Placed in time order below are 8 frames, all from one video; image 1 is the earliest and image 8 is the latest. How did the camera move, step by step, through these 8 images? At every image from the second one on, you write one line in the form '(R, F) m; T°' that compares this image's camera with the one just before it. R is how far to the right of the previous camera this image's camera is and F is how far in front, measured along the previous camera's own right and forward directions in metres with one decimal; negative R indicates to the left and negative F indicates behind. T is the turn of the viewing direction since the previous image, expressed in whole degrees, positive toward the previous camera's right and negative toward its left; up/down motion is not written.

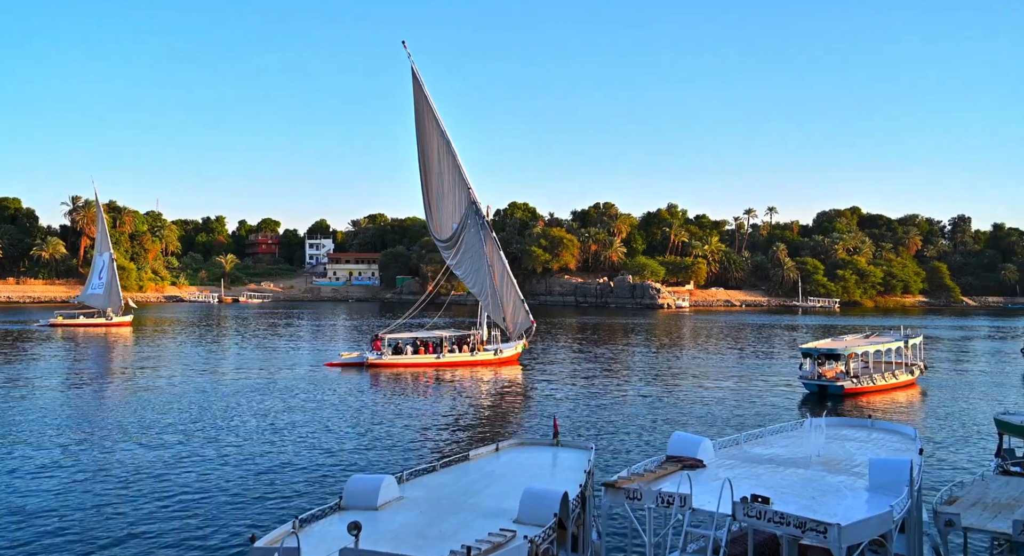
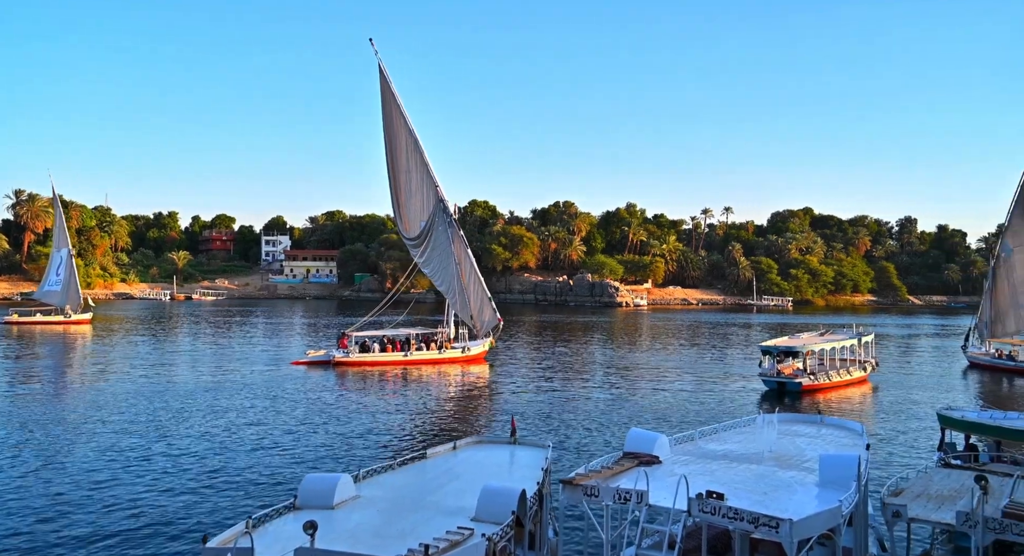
(+0.2, -0.4) m; +2°
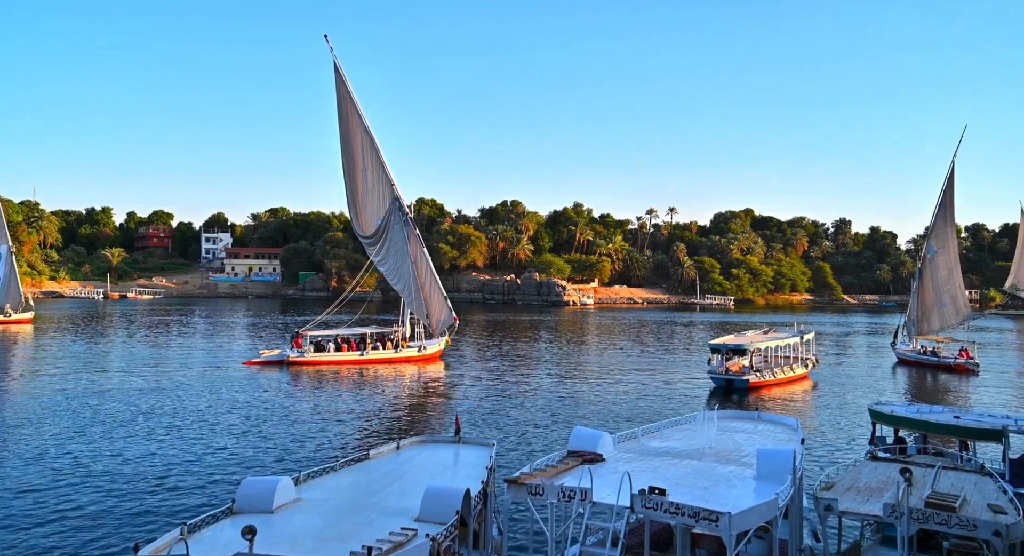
(+0.3, -0.4) m; +3°
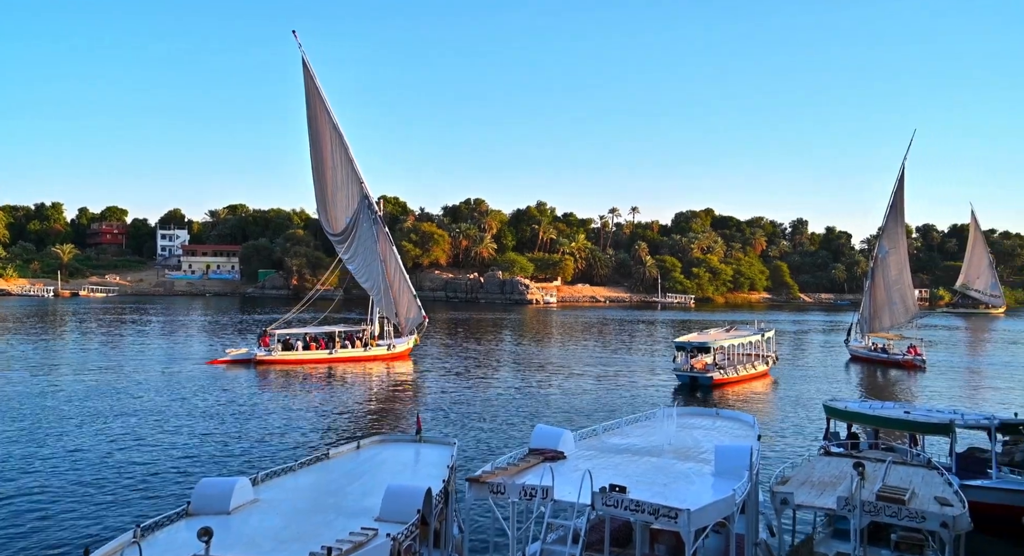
(+0.2, -0.2) m; +2°
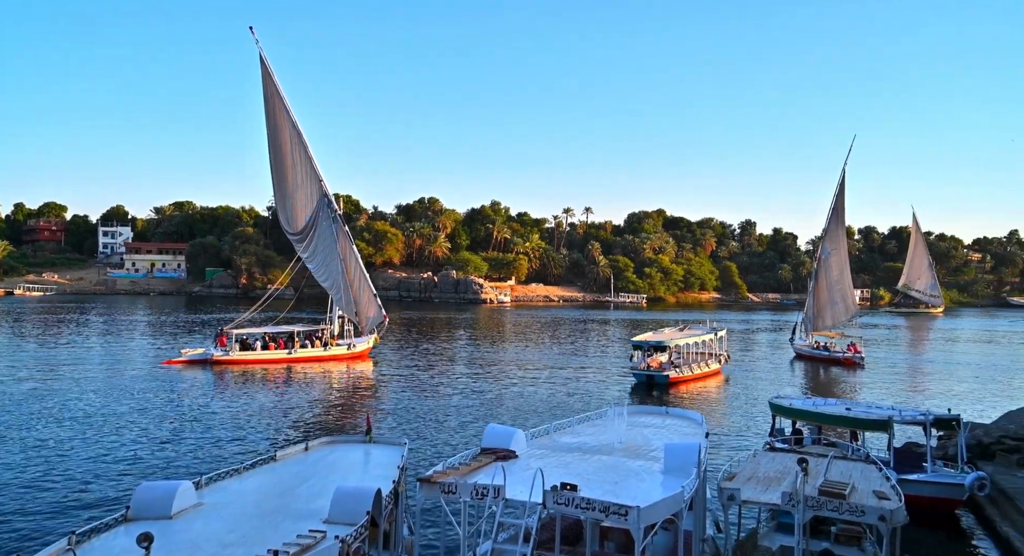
(+0.3, -0.1) m; +3°
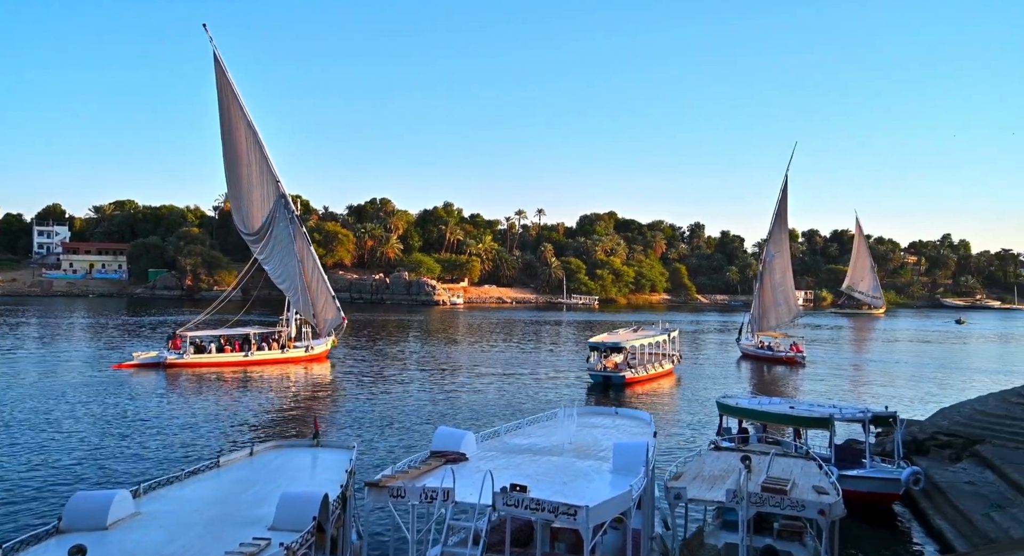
(+0.3, 0.0) m; +3°
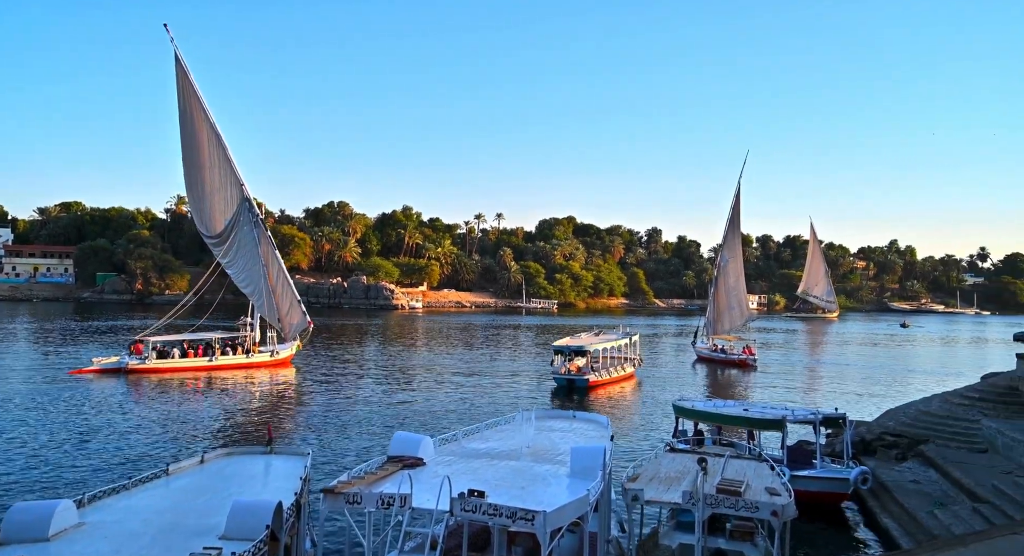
(+0.2, +0.1) m; +2°
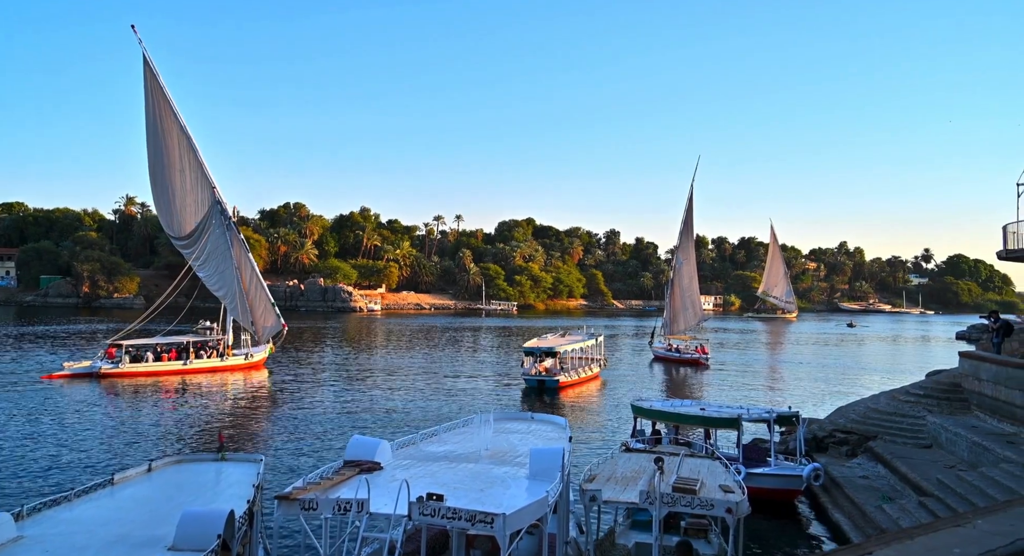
(+0.3, +0.2) m; +2°
